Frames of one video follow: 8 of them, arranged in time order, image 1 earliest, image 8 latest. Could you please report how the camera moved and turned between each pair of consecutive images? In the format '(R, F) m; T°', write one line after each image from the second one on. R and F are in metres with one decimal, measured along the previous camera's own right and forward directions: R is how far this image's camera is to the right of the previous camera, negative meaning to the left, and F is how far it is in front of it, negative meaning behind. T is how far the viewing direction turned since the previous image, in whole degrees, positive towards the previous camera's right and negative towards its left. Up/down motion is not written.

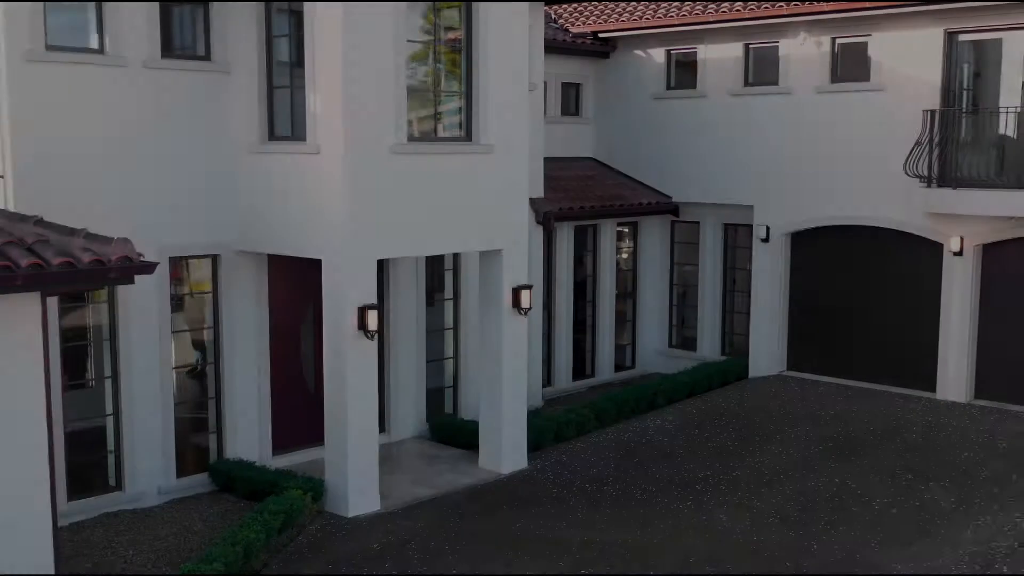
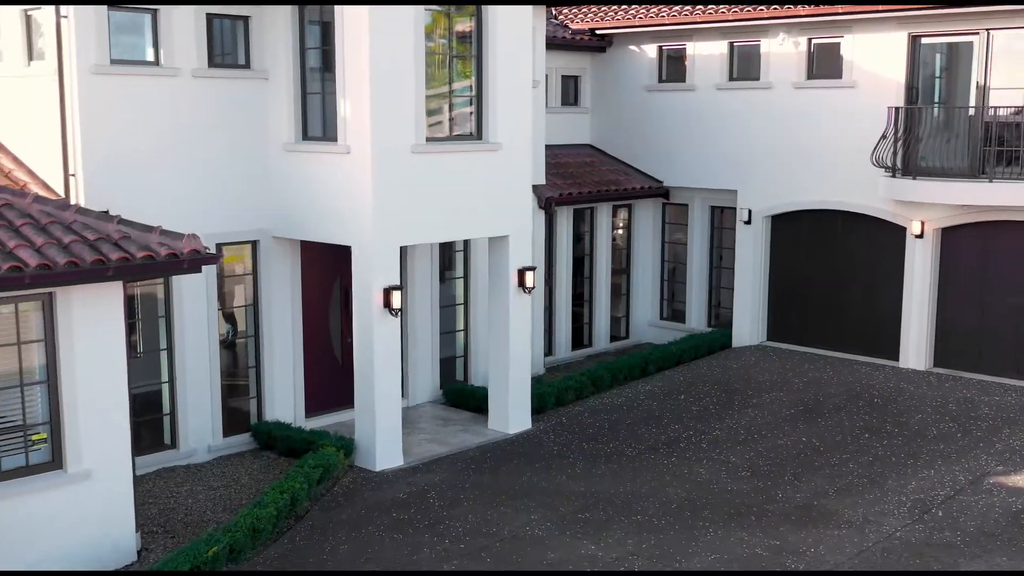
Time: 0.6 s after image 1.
(-0.1, -1.6) m; 0°
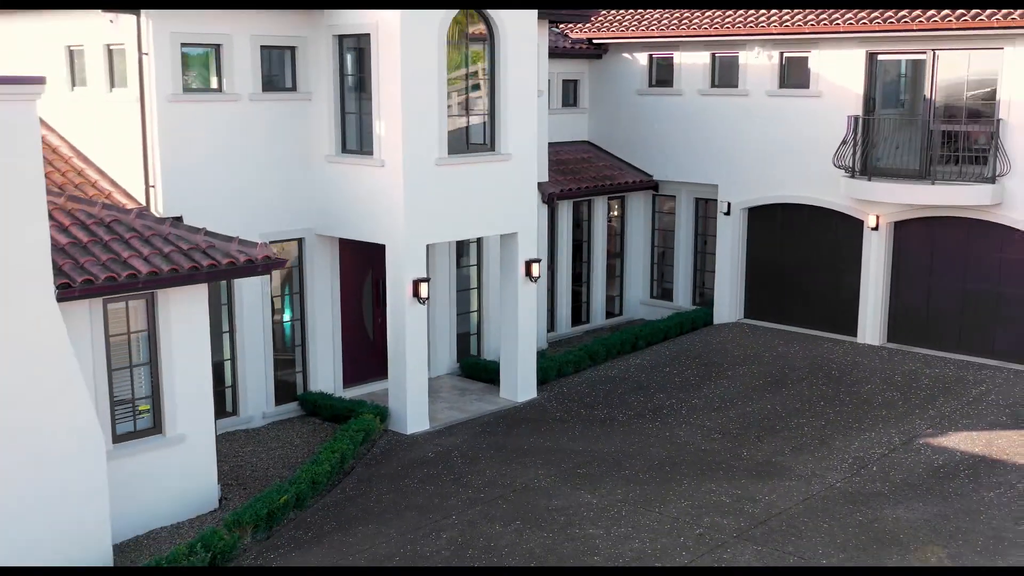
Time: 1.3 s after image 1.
(-0.1, -2.3) m; 0°
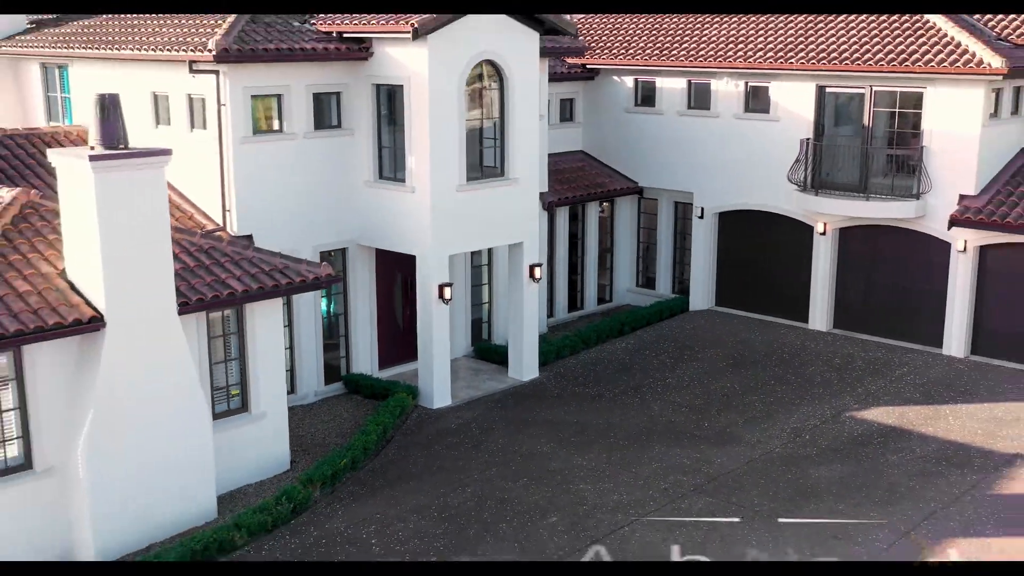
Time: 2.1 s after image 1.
(-0.1, -3.4) m; 0°
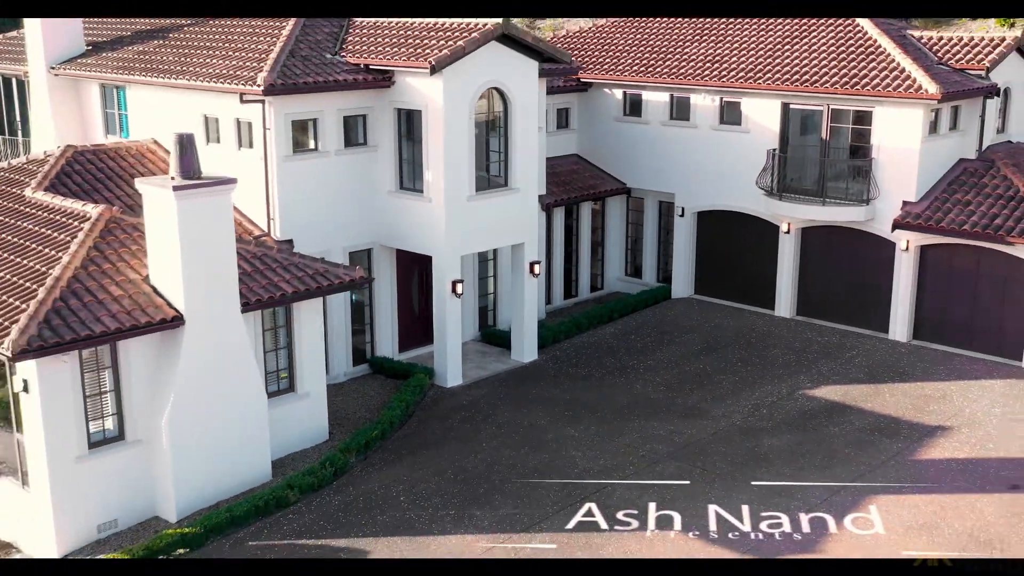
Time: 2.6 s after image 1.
(-0.1, -3.0) m; 0°
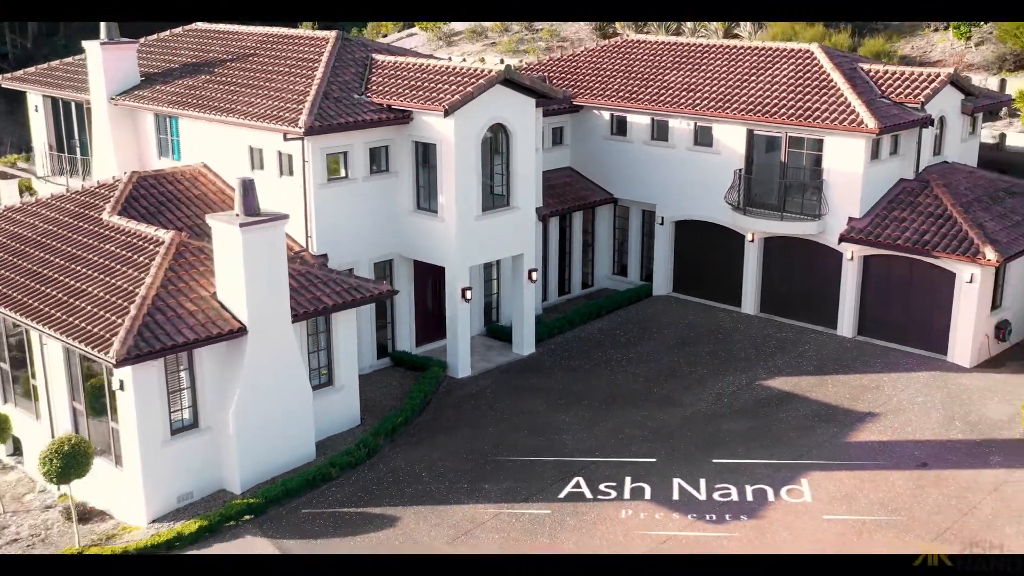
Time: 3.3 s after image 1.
(-0.1, -3.7) m; 0°
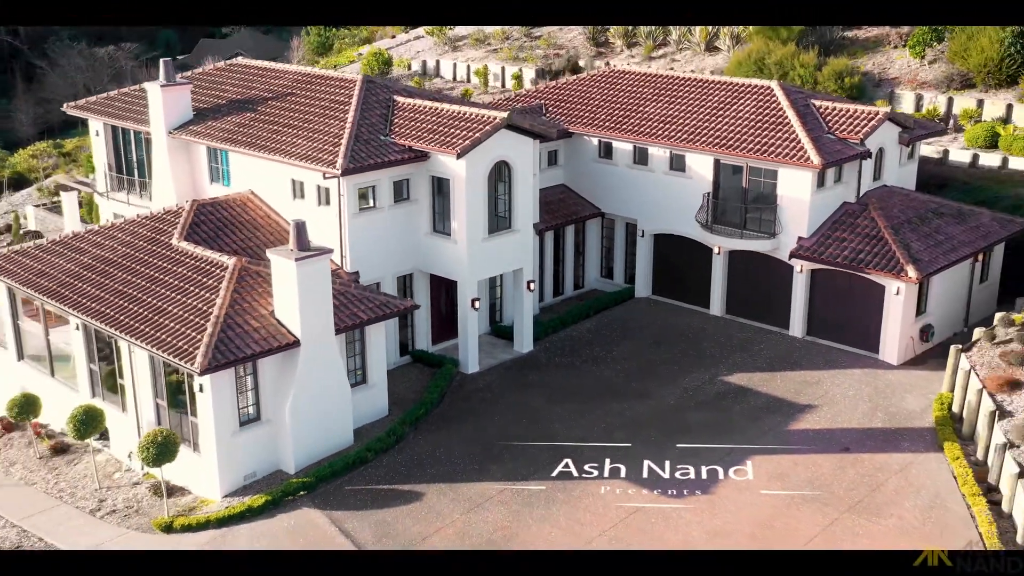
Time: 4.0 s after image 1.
(-0.1, -4.8) m; 0°
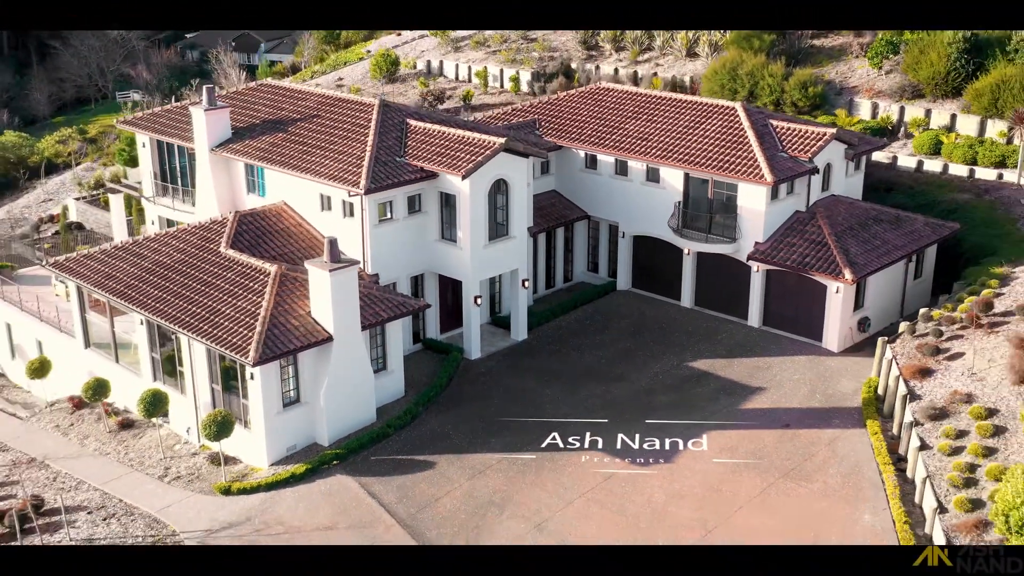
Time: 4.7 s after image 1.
(+0.1, -5.1) m; 0°
